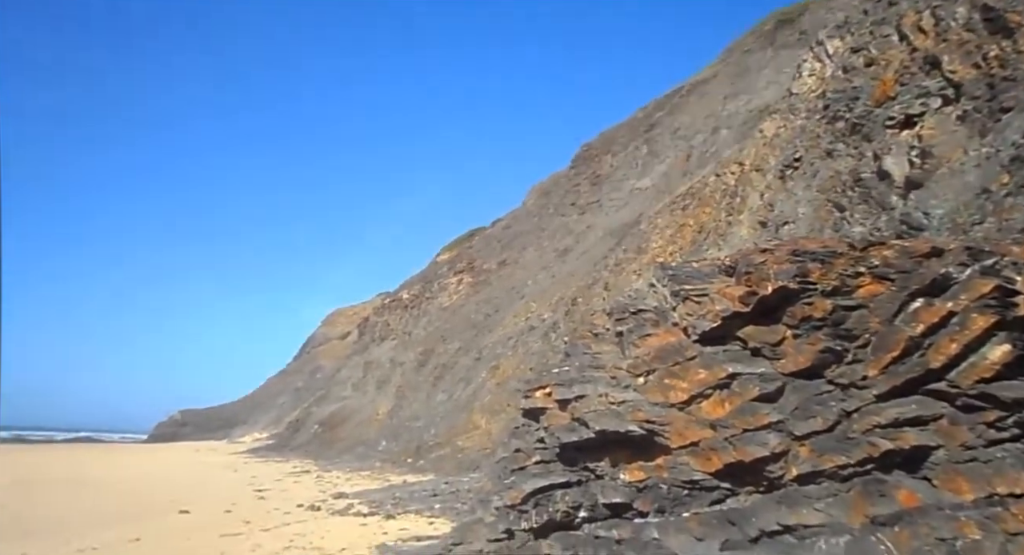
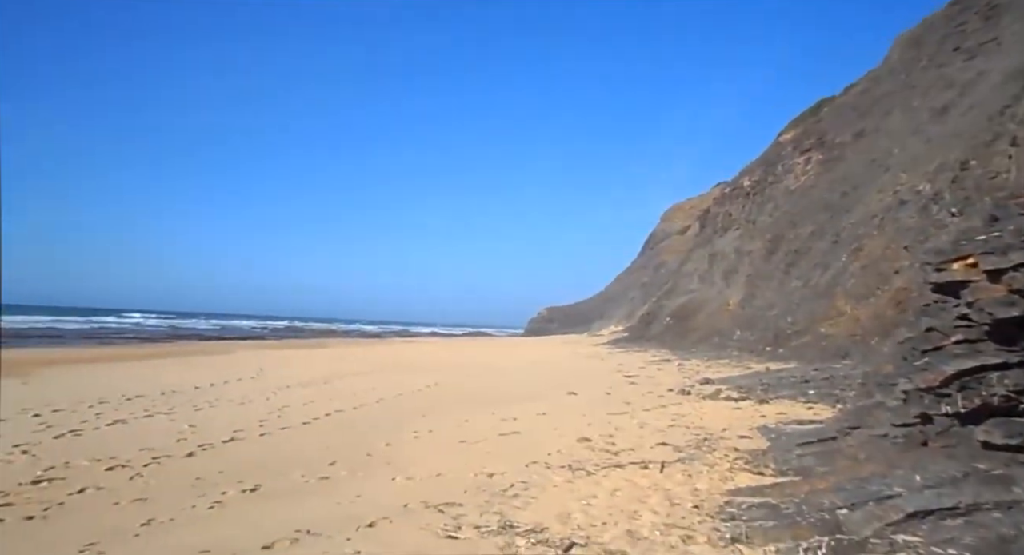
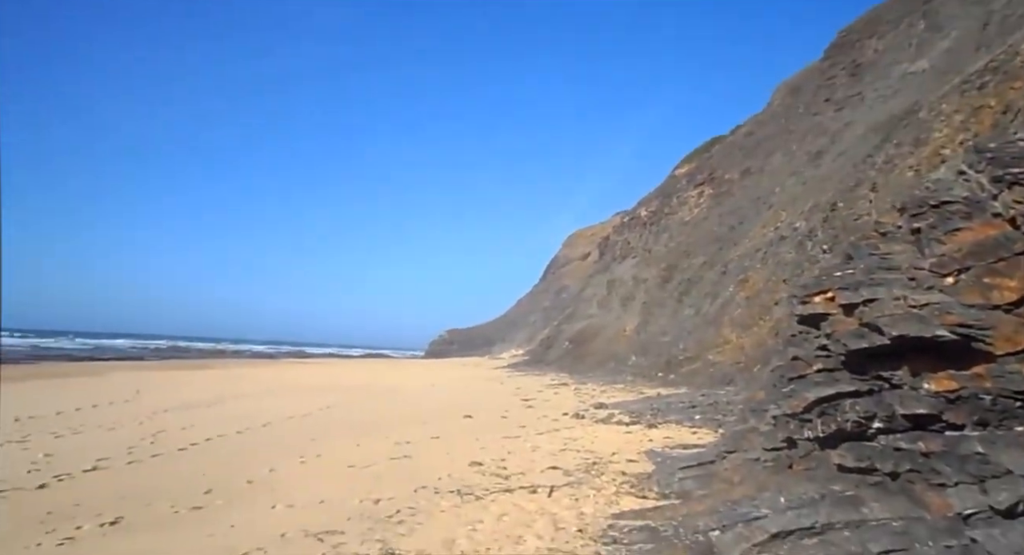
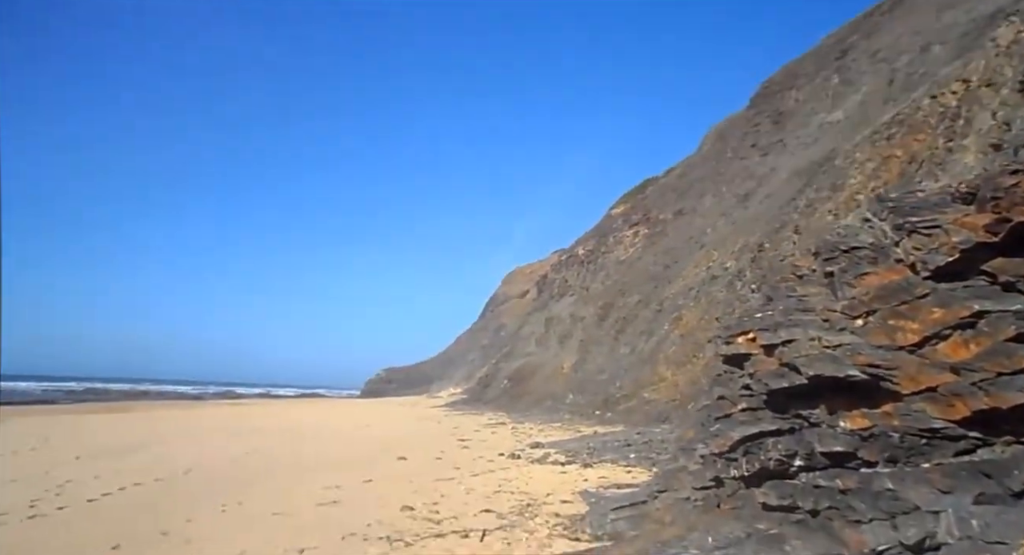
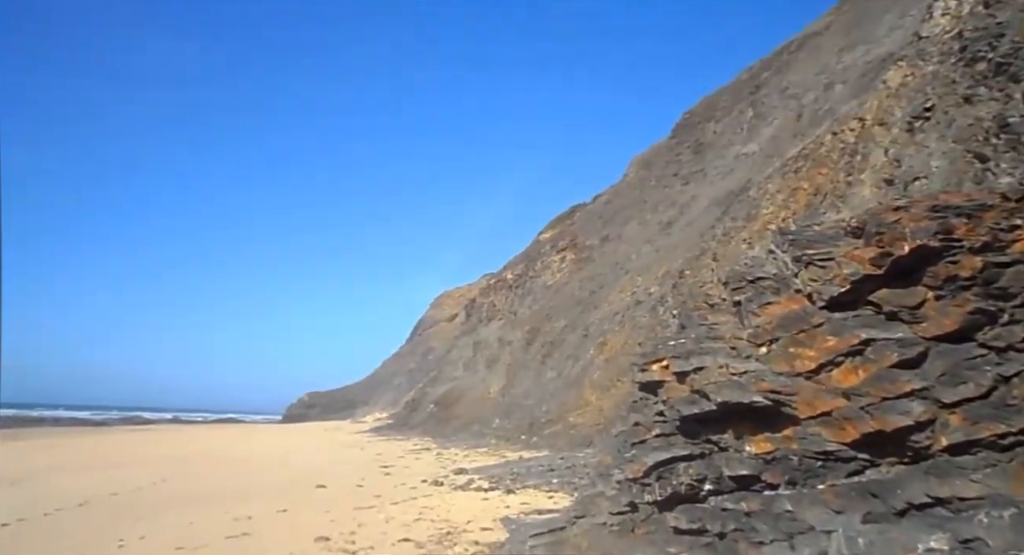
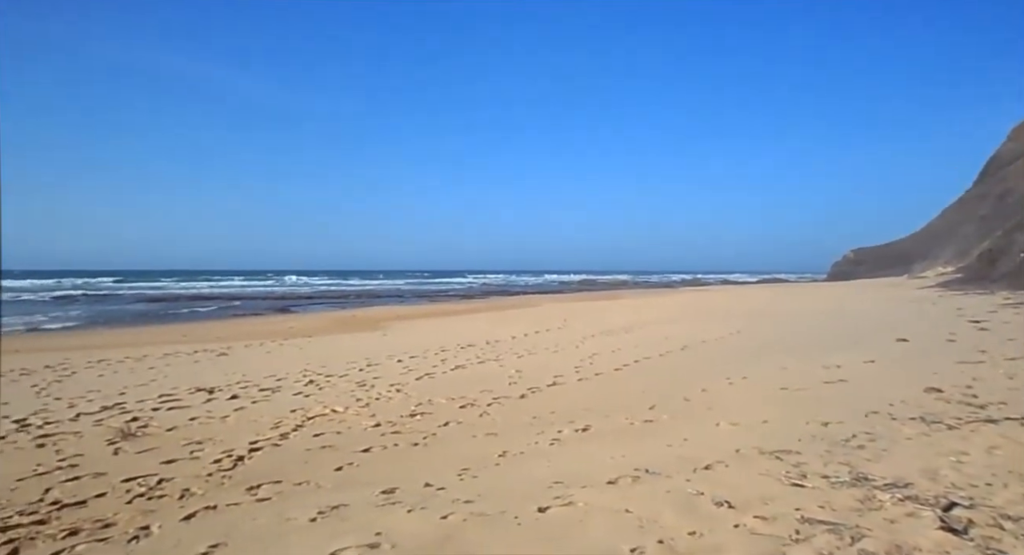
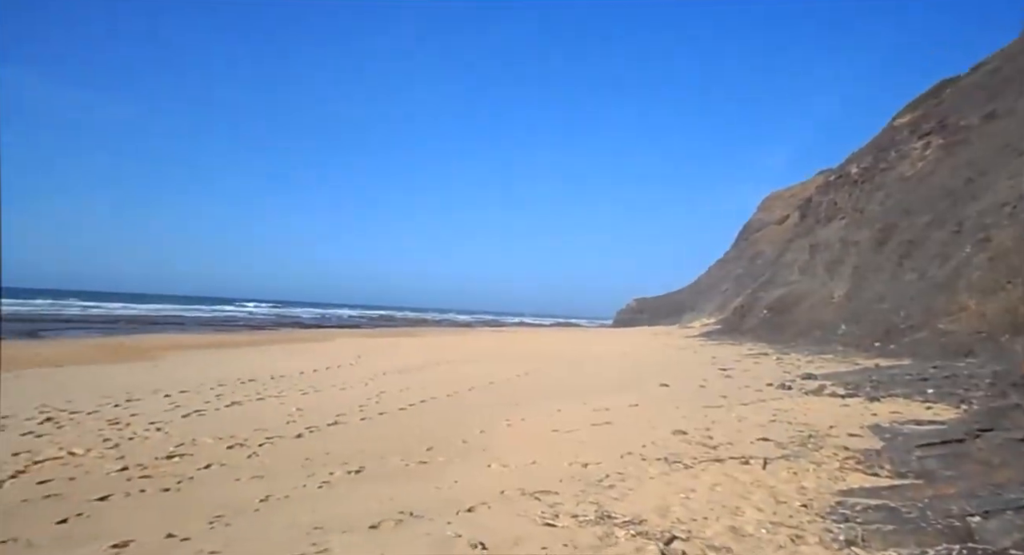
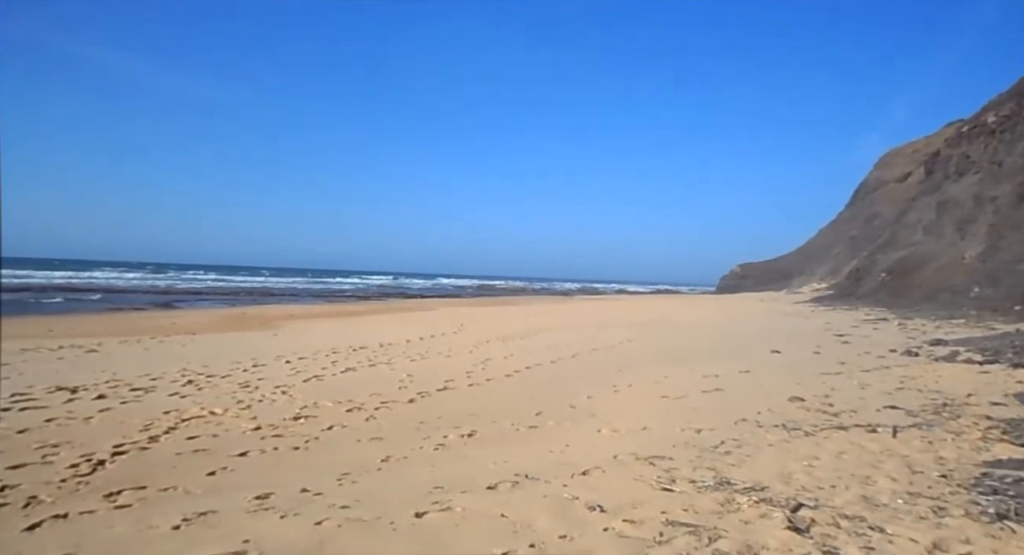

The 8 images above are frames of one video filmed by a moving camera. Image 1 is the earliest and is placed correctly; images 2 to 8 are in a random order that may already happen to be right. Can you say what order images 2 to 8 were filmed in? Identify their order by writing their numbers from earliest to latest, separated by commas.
5, 4, 3, 2, 7, 8, 6
